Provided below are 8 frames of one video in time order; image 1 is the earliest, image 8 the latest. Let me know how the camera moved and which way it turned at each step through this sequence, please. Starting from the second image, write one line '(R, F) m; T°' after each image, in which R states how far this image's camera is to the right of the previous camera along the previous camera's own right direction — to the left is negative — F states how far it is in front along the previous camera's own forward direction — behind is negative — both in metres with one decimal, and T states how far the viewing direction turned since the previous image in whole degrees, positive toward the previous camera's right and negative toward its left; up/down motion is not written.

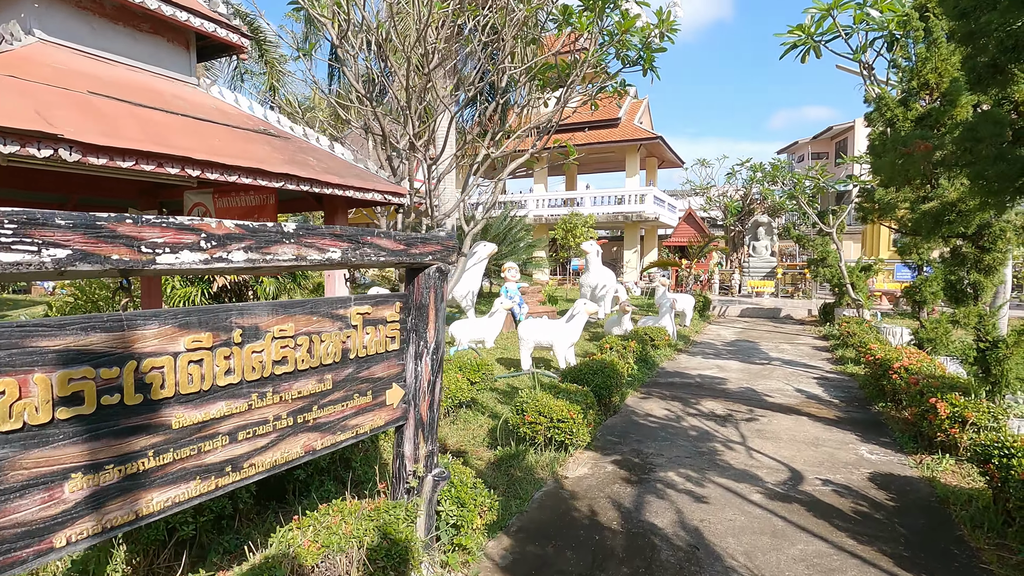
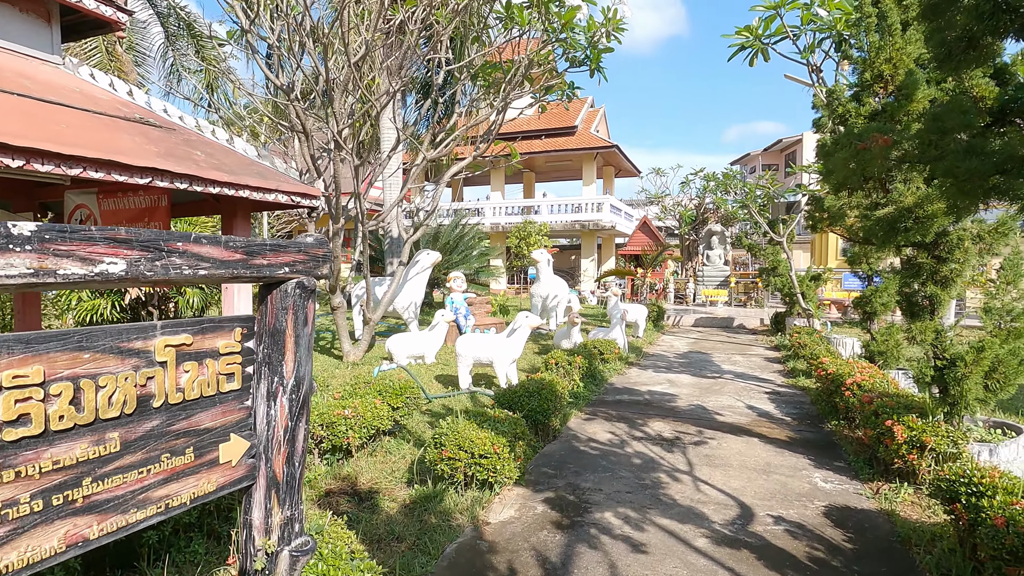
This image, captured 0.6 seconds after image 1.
(+0.3, +0.5) m; +4°
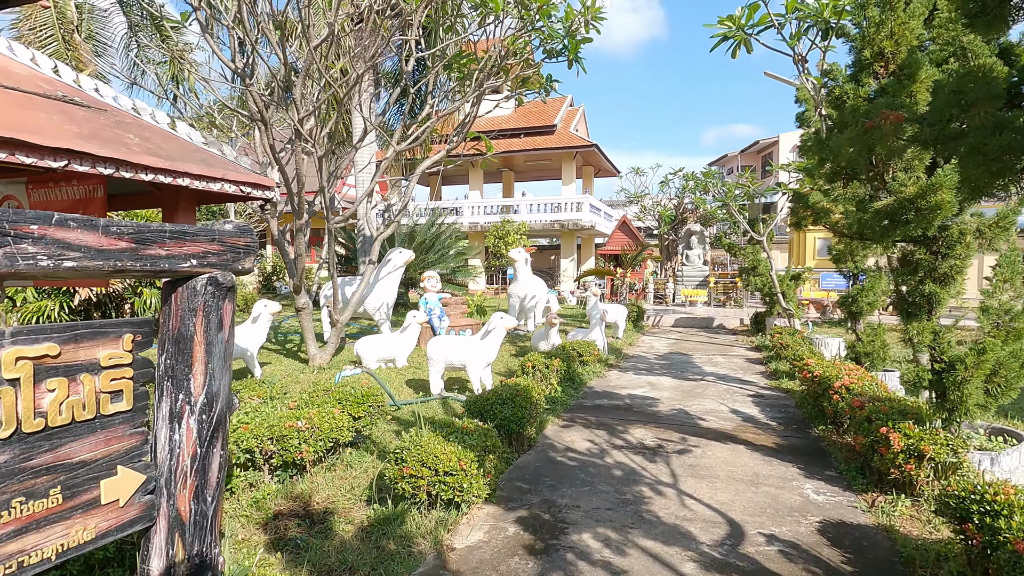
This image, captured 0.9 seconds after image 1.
(+0.1, +0.3) m; +2°
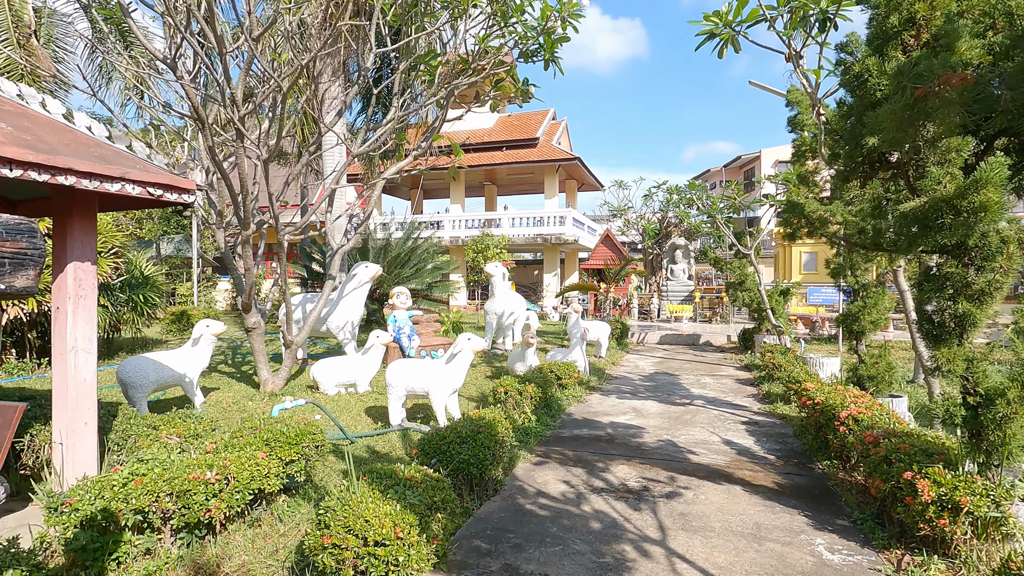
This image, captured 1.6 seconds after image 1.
(+0.2, +0.6) m; +2°
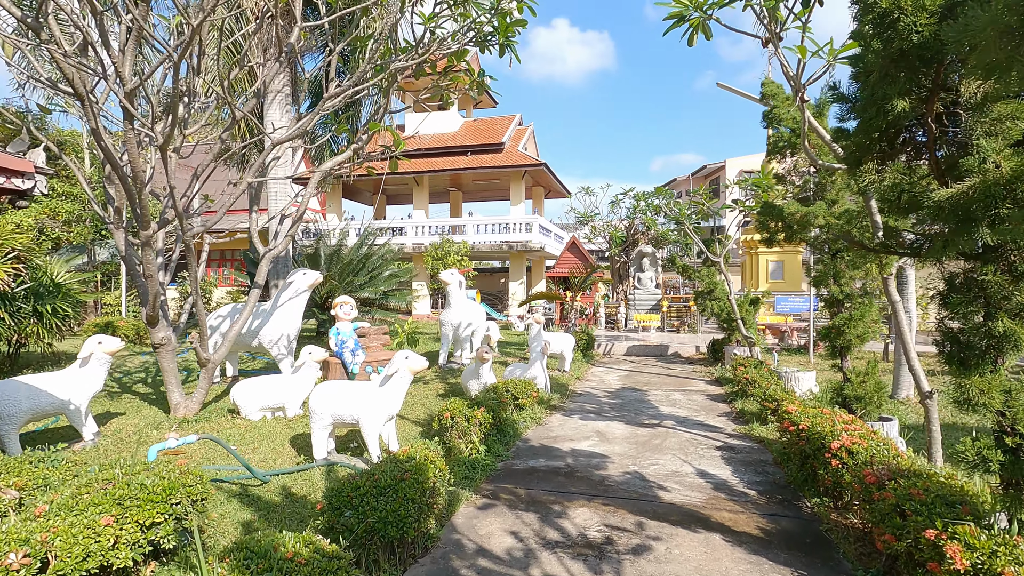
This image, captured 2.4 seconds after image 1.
(+0.2, +0.7) m; +3°
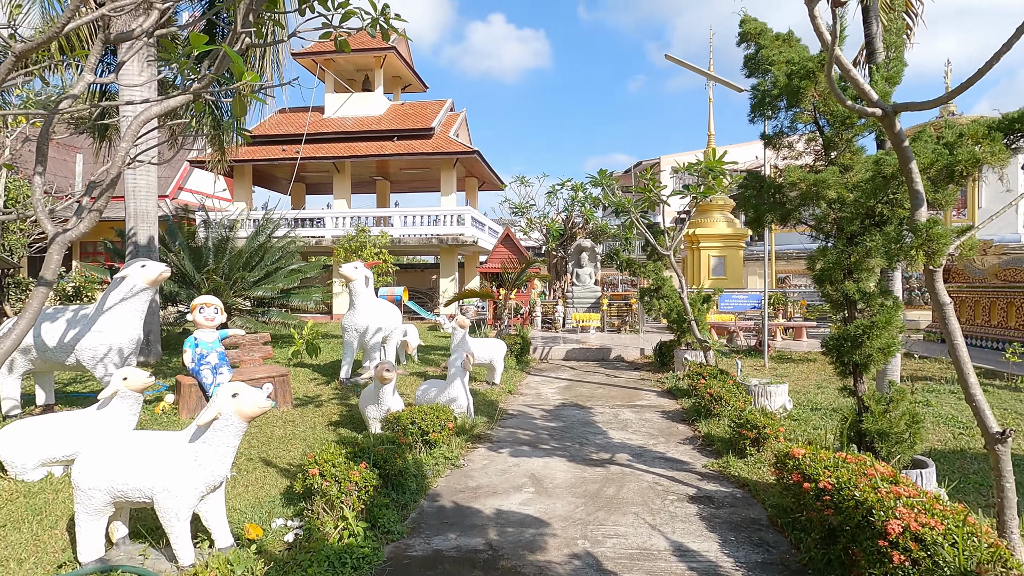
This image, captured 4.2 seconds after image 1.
(+0.3, +1.6) m; +7°
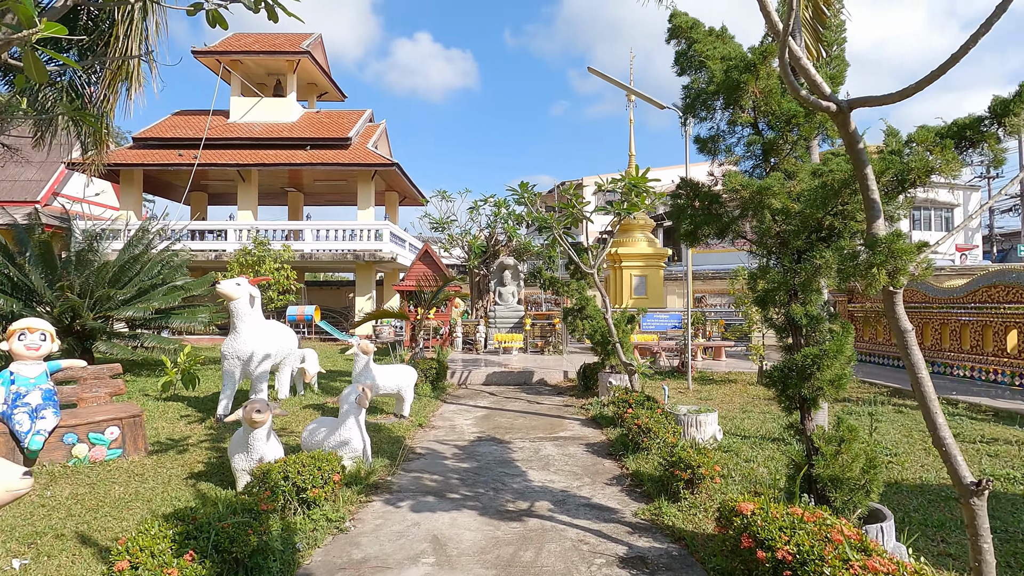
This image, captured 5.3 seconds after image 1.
(+0.2, +0.7) m; +8°
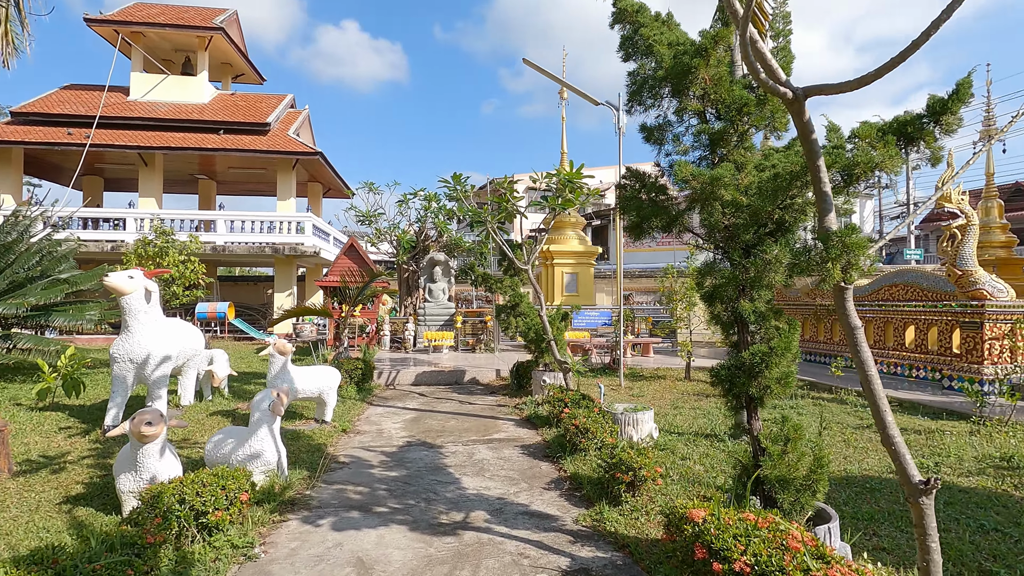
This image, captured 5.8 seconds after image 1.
(0.0, +0.3) m; +8°
